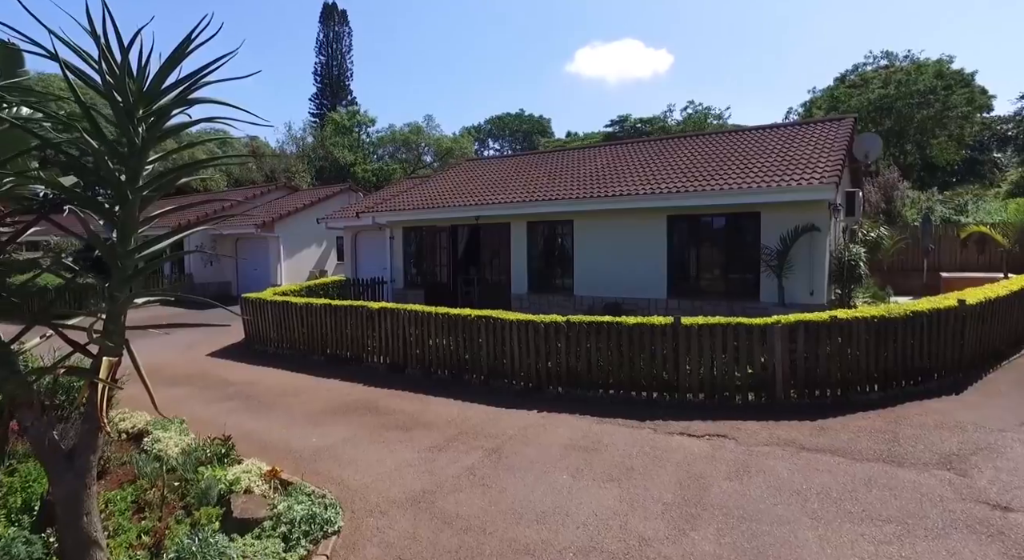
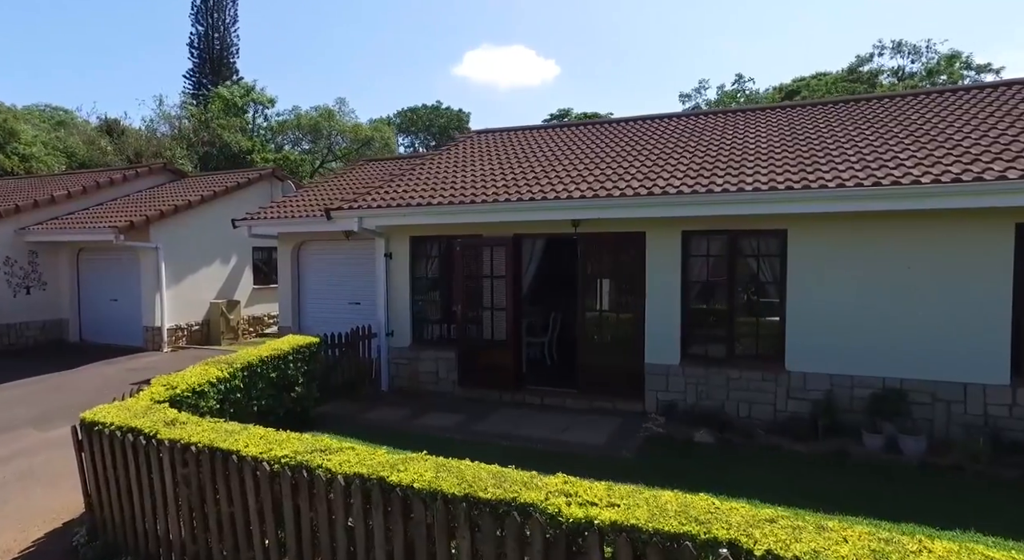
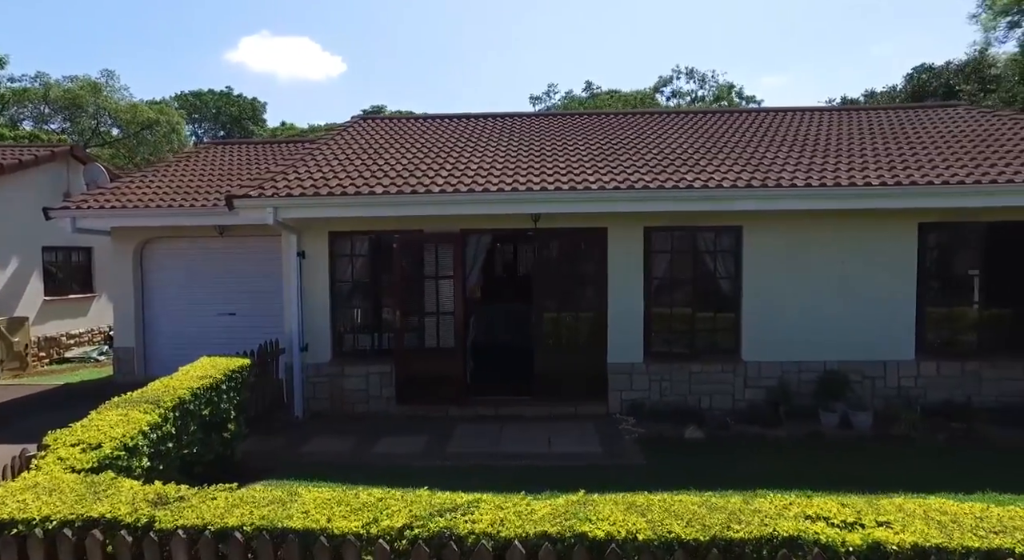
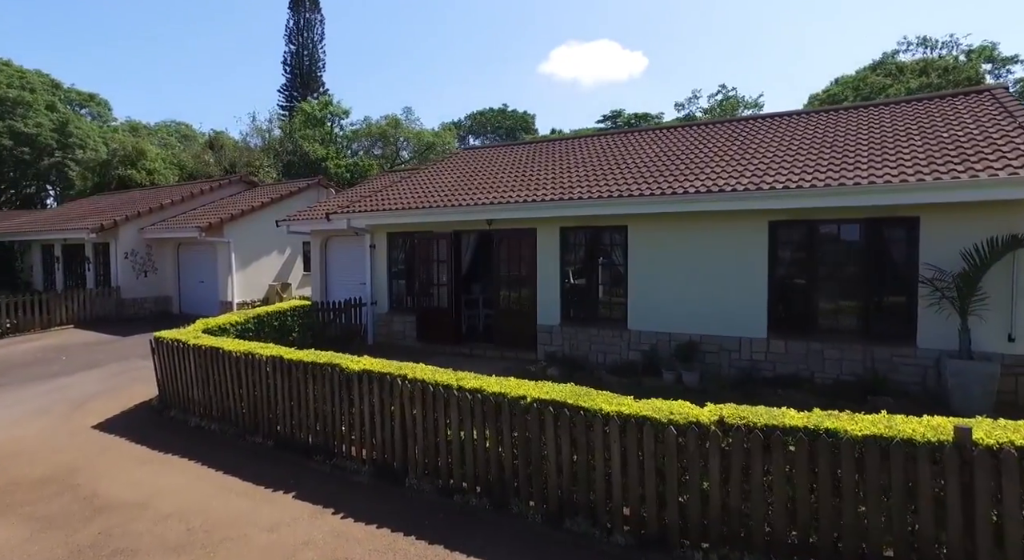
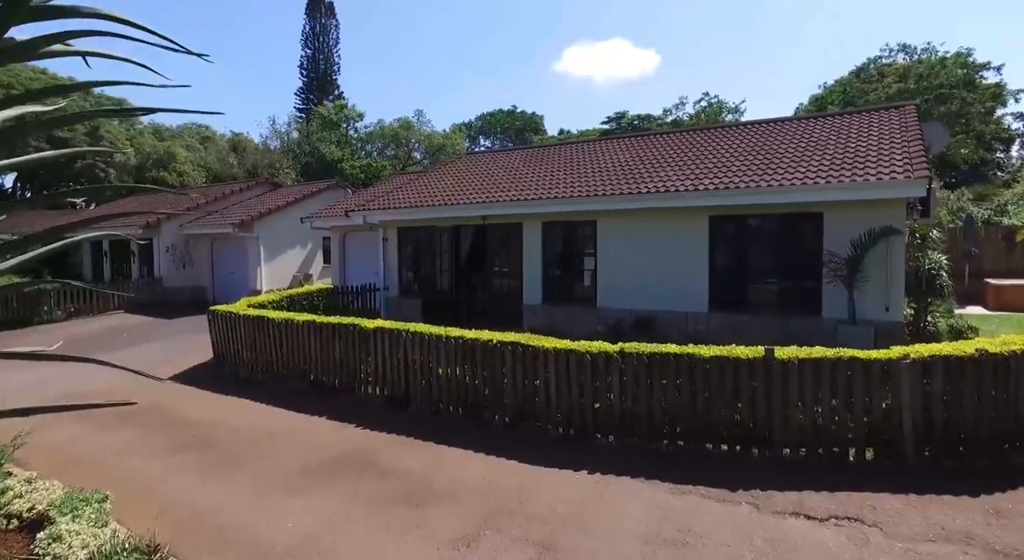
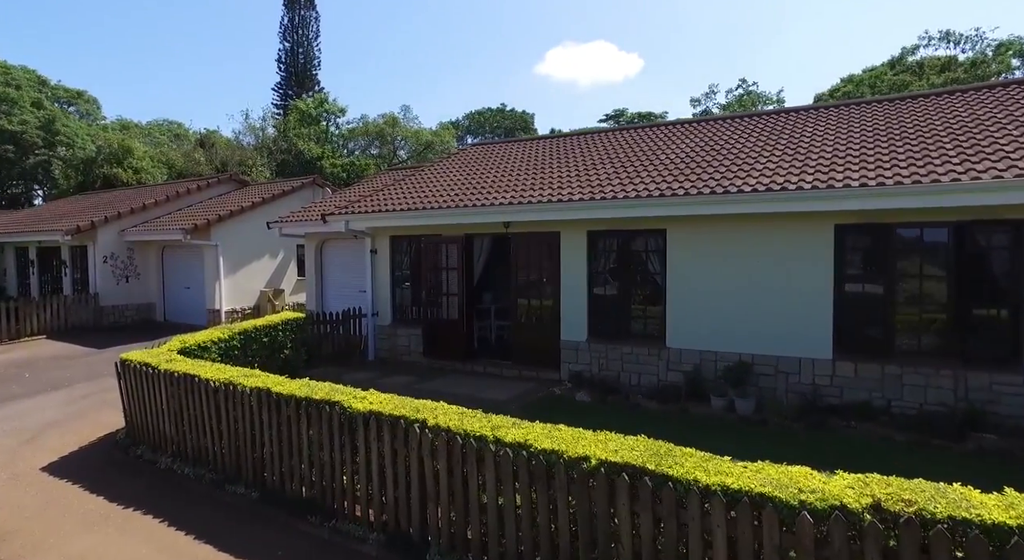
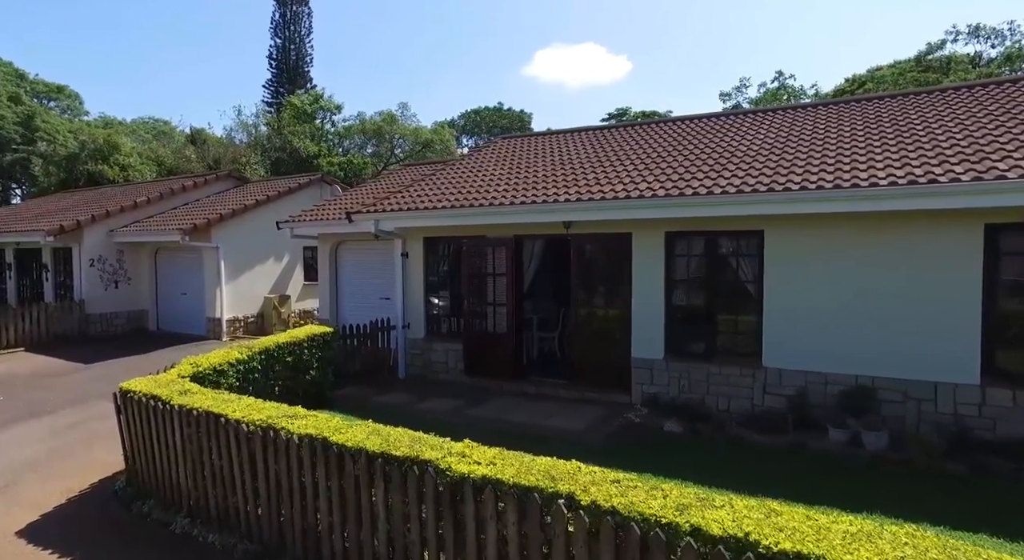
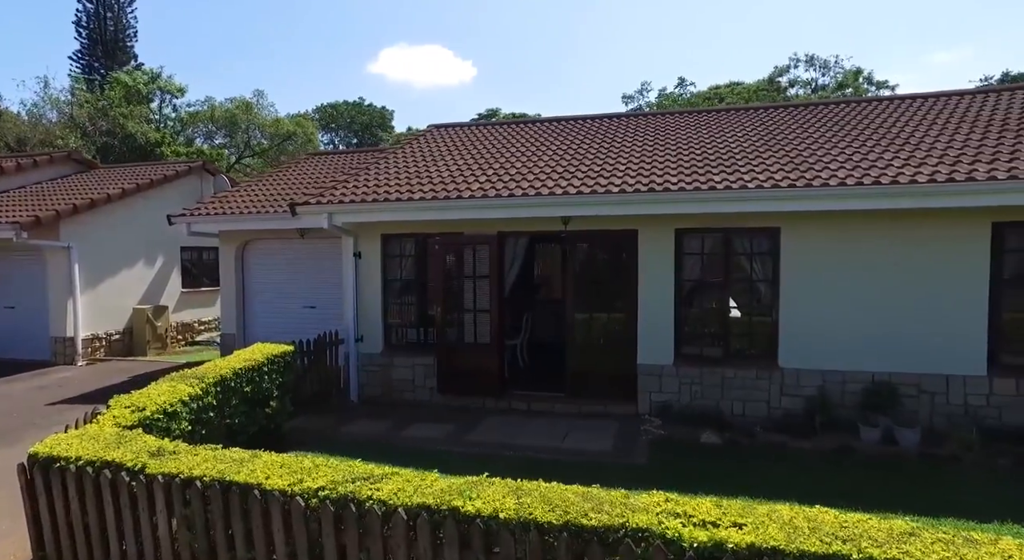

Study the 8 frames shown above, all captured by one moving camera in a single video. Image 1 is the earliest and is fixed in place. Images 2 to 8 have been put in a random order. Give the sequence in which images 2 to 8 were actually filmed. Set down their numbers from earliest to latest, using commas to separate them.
5, 4, 6, 7, 2, 8, 3
